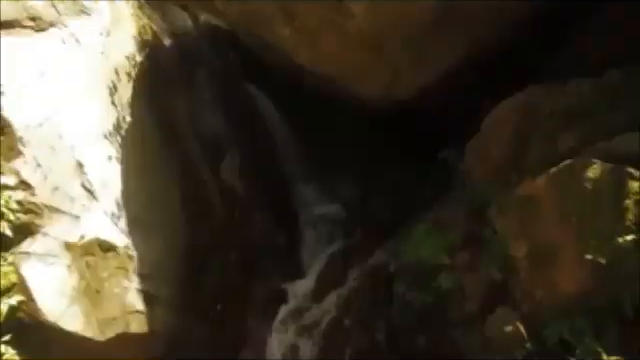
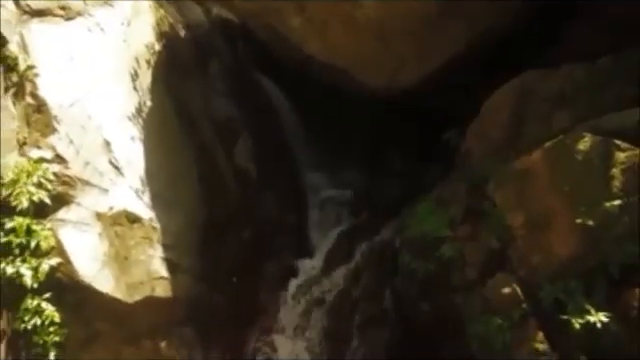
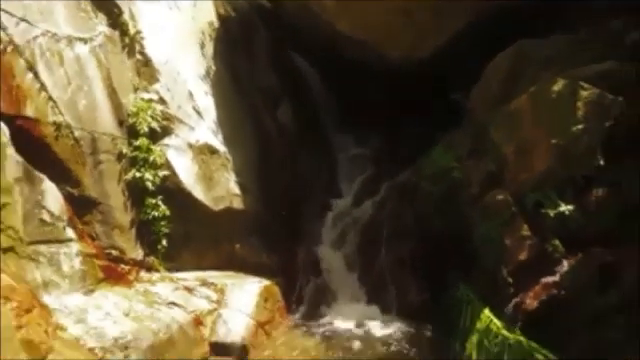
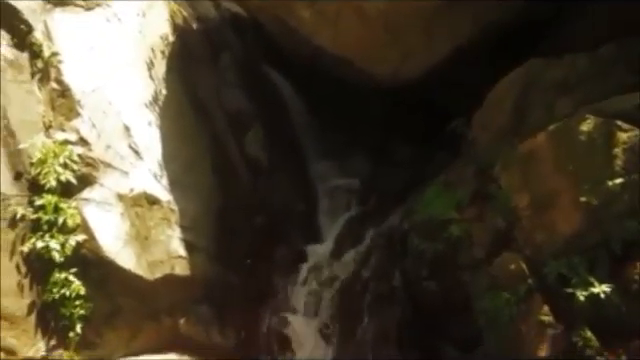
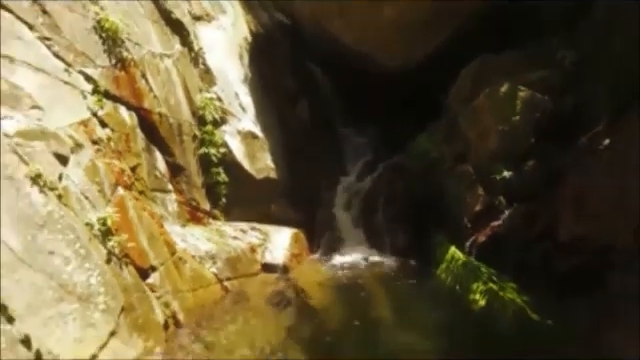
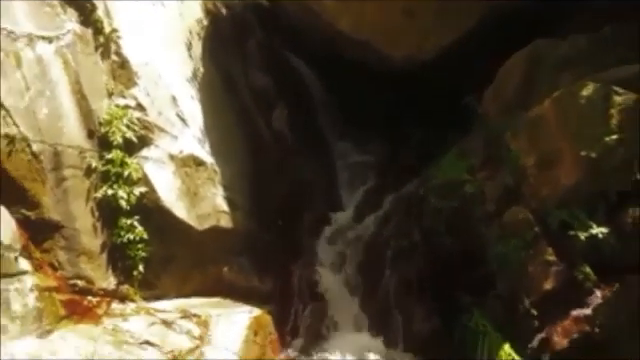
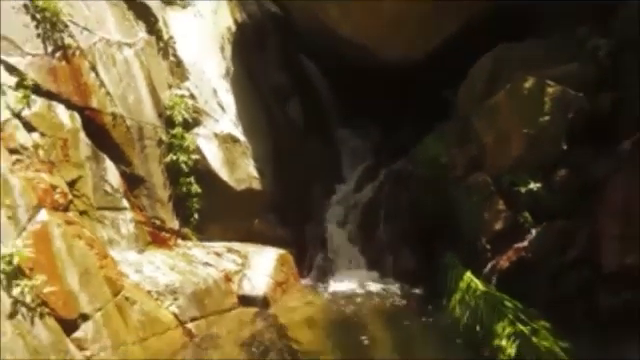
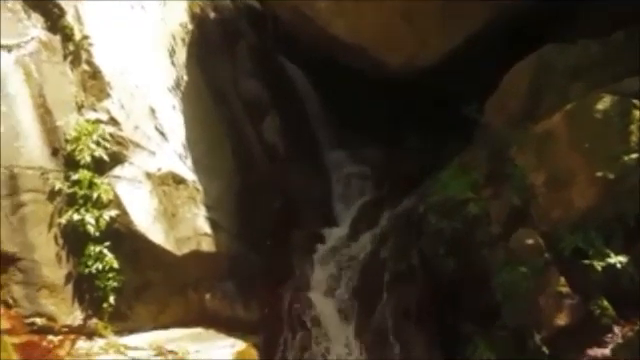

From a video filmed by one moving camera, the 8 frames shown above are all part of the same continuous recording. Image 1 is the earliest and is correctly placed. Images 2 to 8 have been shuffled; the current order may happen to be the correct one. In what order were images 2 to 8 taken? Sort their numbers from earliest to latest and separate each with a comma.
2, 4, 8, 6, 3, 7, 5
